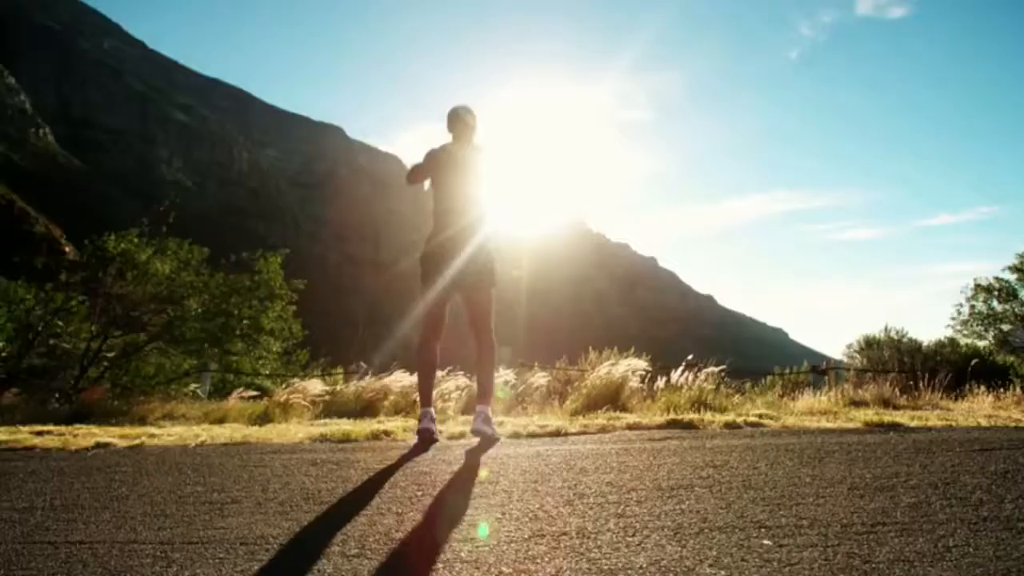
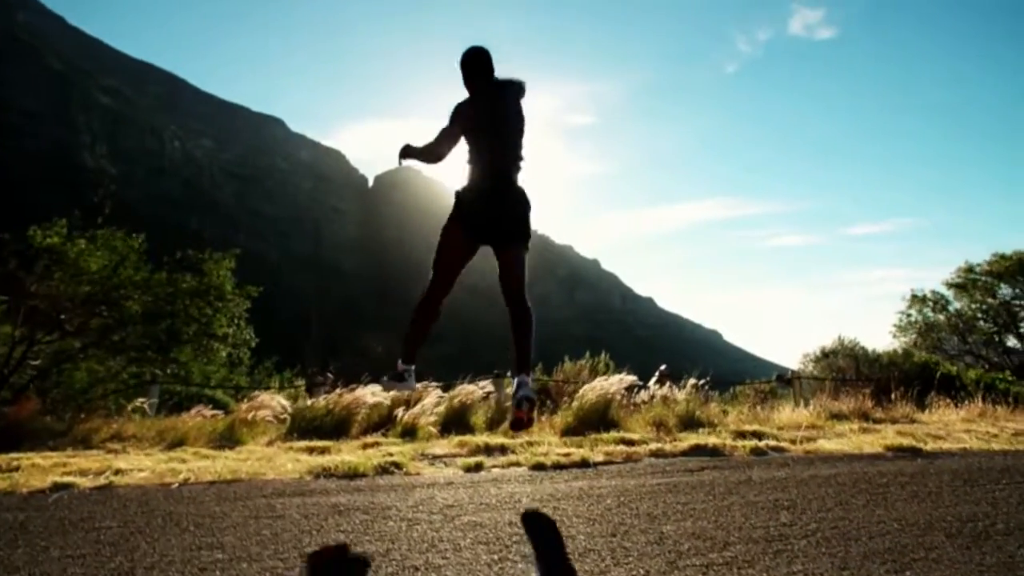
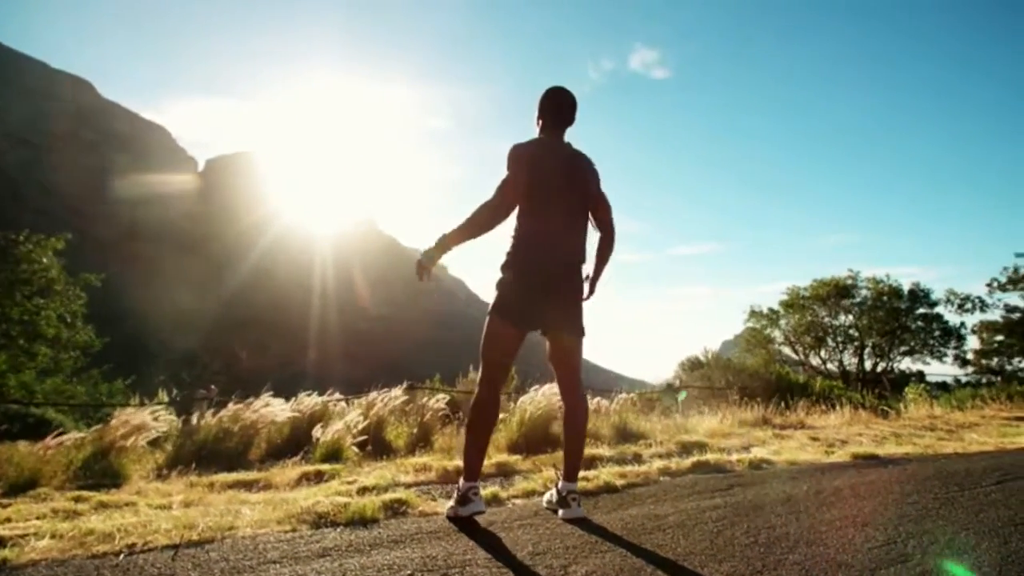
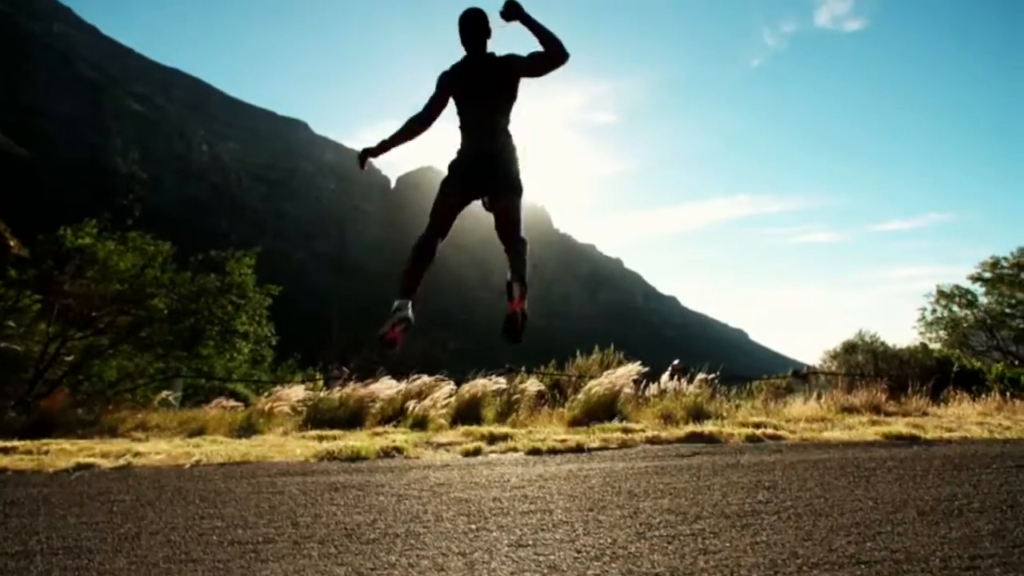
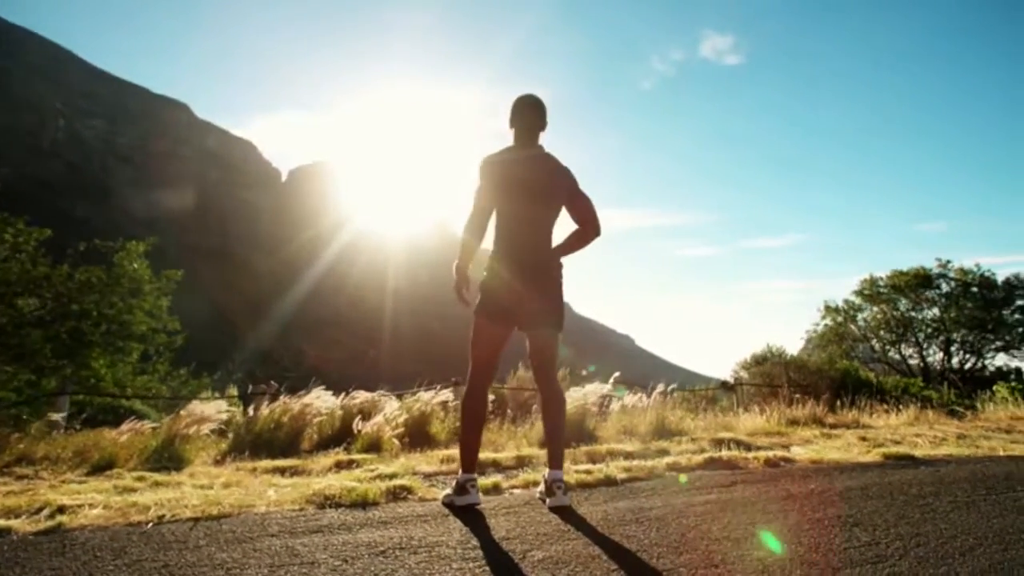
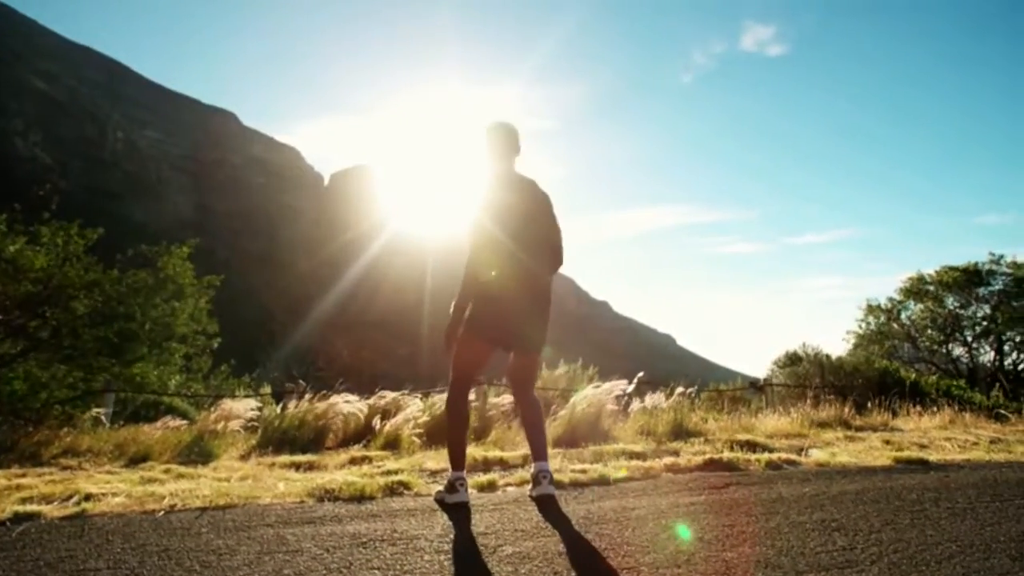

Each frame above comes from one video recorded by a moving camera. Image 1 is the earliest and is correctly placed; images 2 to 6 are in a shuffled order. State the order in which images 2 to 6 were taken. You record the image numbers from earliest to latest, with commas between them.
4, 2, 6, 5, 3
